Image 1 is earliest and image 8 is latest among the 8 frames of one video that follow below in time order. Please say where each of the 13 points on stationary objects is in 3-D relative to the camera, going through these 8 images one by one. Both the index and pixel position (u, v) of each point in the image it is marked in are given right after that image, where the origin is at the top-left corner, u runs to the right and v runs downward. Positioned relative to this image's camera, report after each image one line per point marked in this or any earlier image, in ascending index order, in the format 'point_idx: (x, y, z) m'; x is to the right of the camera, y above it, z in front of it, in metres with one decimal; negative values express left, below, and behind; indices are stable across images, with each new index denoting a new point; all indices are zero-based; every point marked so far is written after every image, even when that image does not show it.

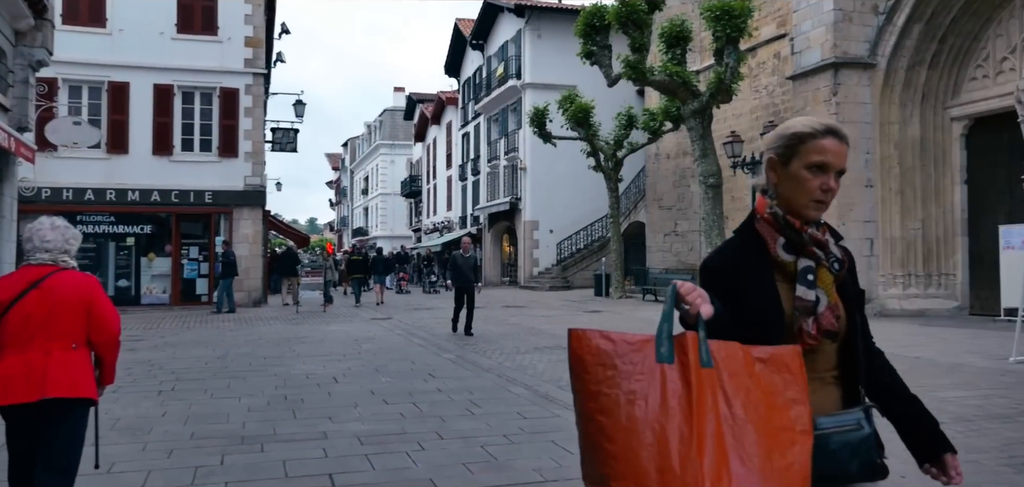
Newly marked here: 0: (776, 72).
0: (+4.3, +2.8, +13.3) m
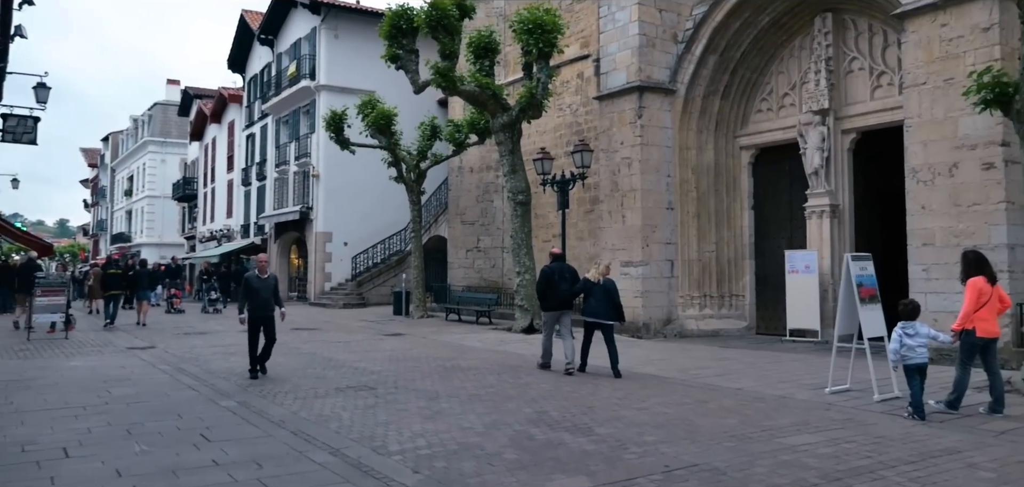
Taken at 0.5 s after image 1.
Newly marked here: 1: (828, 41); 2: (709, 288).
0: (+1.1, +2.5, +13.5) m
1: (+4.2, +2.7, +10.9) m
2: (+2.7, -0.6, +11.3) m
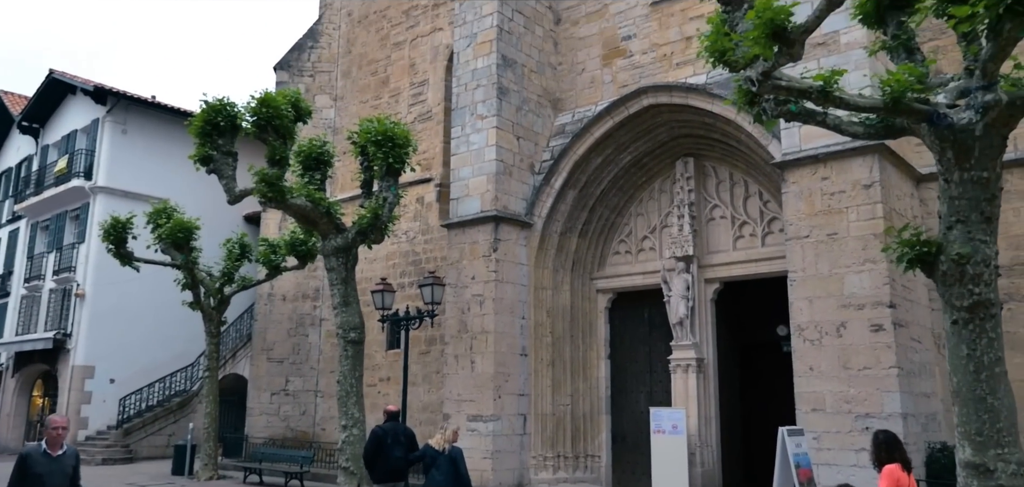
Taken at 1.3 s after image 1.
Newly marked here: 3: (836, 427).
0: (-1.4, +0.4, +12.1) m
1: (+2.3, +0.7, +10.5) m
2: (+0.6, -2.5, +10.0) m
3: (+3.0, -1.7, +7.6) m
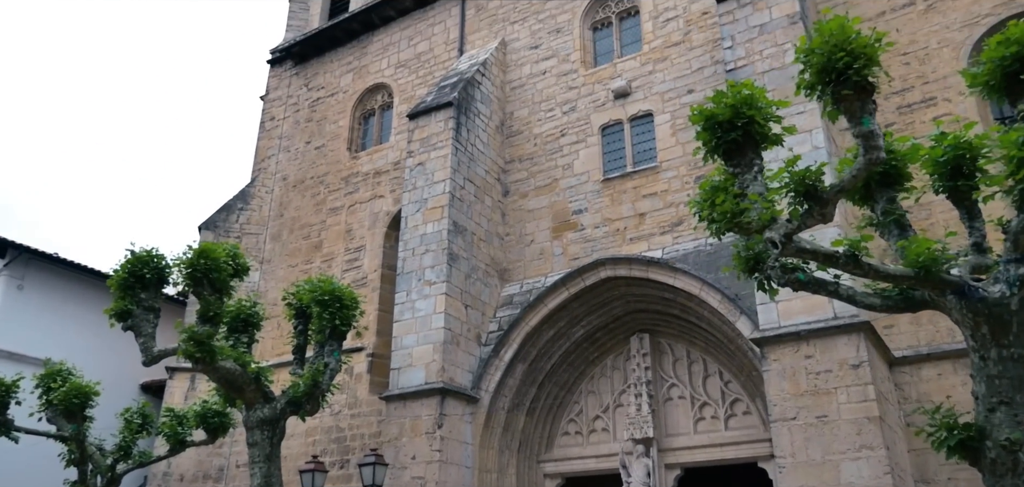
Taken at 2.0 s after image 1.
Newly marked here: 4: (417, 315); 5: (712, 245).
0: (-2.2, -1.9, +11.0) m
1: (+1.6, -1.4, +10.0) m
2: (0.0, -4.4, +8.5) m
3: (+2.7, -3.2, +6.7) m
4: (-1.2, -0.9, +10.0) m
5: (+2.3, 0.0, +9.7) m
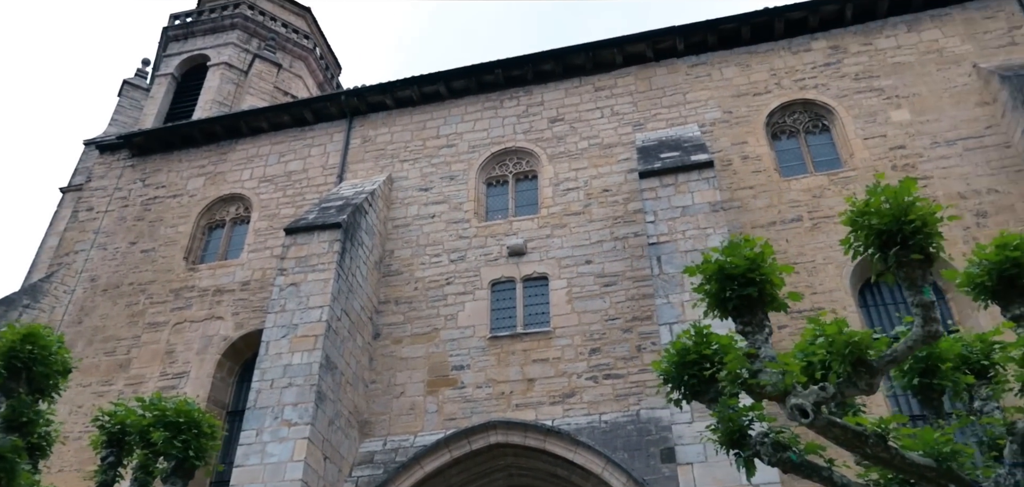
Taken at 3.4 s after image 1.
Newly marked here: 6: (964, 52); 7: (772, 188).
0: (-3.9, -3.2, +8.7) m
1: (+0.1, -3.3, +8.8) m
2: (-1.4, -5.6, +6.4) m
3: (+1.8, -4.6, +5.6) m
4: (-2.5, -2.2, +8.3) m
5: (+1.0, -2.0, +9.1) m
6: (+6.2, +2.6, +11.2) m
7: (+3.3, +0.7, +10.5) m
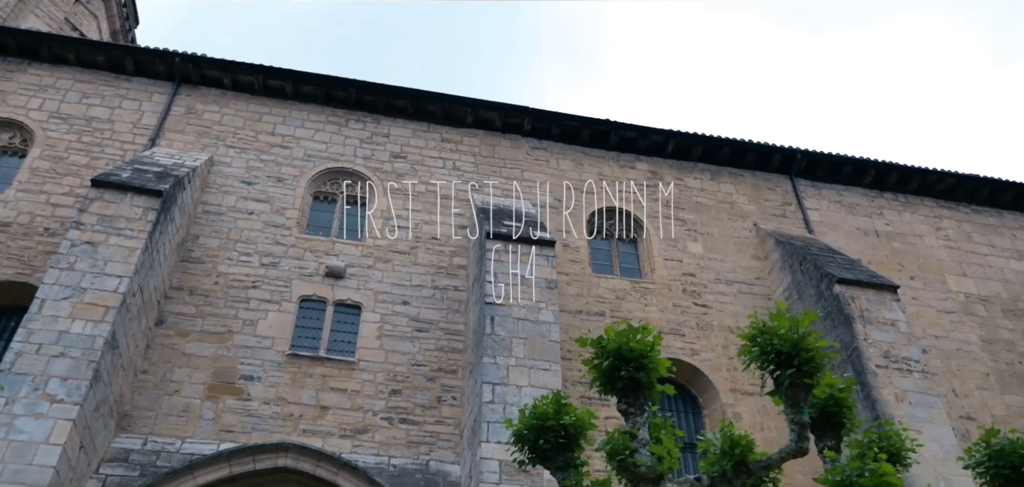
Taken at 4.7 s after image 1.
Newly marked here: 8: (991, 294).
0: (-5.9, -2.2, +6.8) m
1: (-2.4, -3.4, +8.3) m
2: (-3.5, -5.2, +5.3) m
3: (0.0, -5.1, +5.7) m
4: (-4.2, -1.6, +7.0) m
5: (-1.3, -2.4, +8.9) m
6: (+3.8, +0.5, +13.1) m
7: (+1.0, -0.5, +11.4) m
8: (+7.9, -0.8, +13.5) m
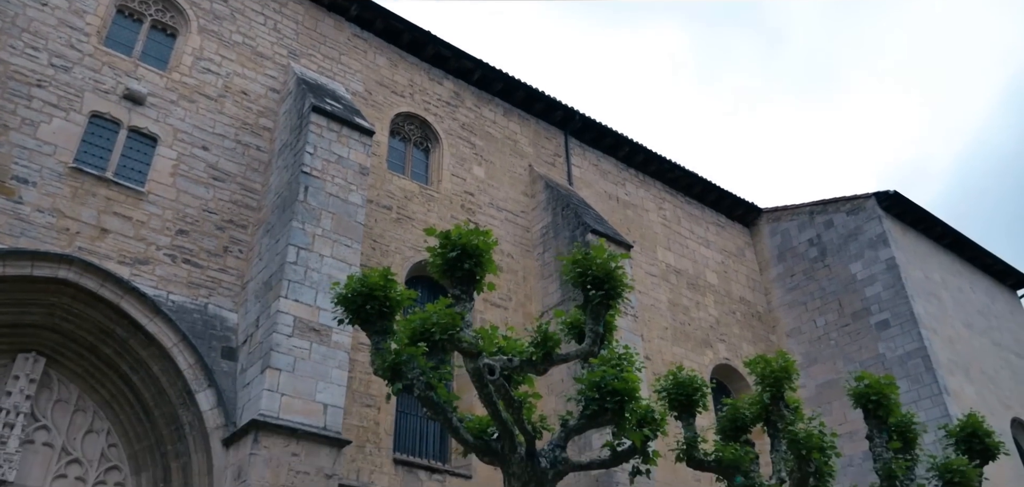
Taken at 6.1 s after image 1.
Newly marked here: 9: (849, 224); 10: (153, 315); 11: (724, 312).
0: (-7.1, +0.3, +5.3) m
1: (-4.7, -1.4, +8.0) m
2: (-5.1, -3.3, +4.8) m
3: (-2.1, -3.9, +6.5) m
4: (-5.5, +0.5, +6.0) m
5: (-3.7, -0.7, +8.9) m
6: (+0.3, +1.6, +14.5) m
7: (-1.9, +1.0, +11.9) m
8: (+3.5, -0.5, +16.5) m
9: (+7.2, +0.4, +17.5) m
10: (-3.7, -0.7, +8.3) m
11: (+4.3, -1.4, +16.7) m
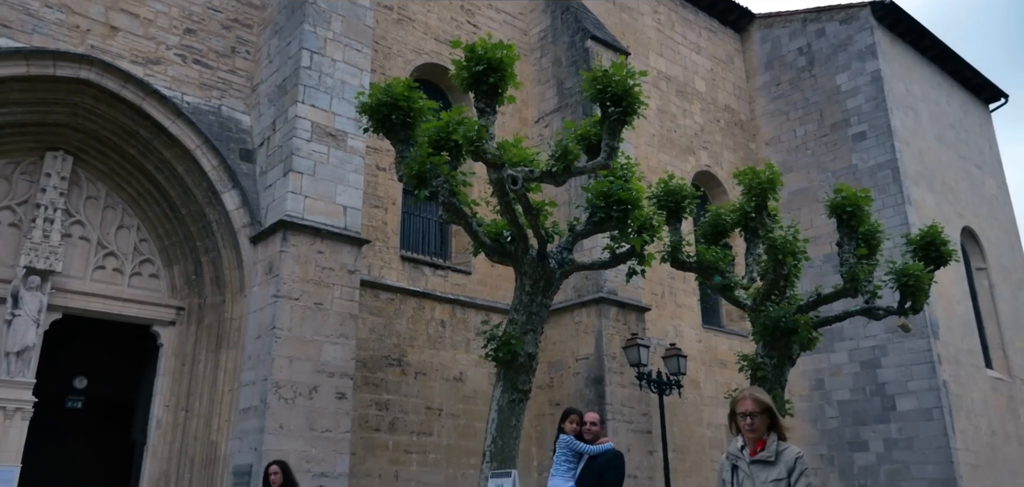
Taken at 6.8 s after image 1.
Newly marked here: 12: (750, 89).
0: (-6.8, +1.6, +5.1) m
1: (-4.6, +0.6, +8.3) m
2: (-5.0, -2.0, +5.7) m
3: (-2.0, -2.3, +7.6) m
4: (-5.2, +2.0, +5.9) m
5: (-3.6, +1.5, +9.1) m
6: (+0.3, +5.0, +14.1) m
7: (-1.9, +3.9, +11.6) m
8: (+3.3, +3.4, +16.6) m
9: (+7.0, +4.5, +17.6) m
10: (-3.5, +1.3, +8.5) m
11: (+4.1, +2.6, +17.1) m
12: (+5.5, +3.5, +18.8) m
